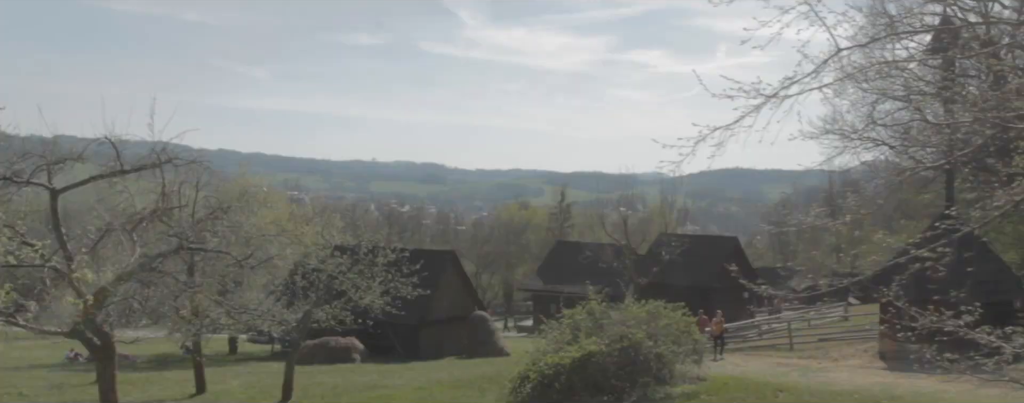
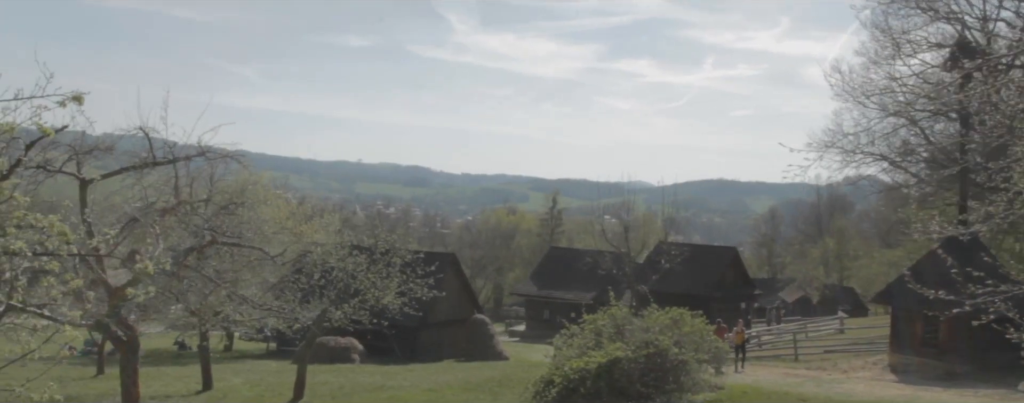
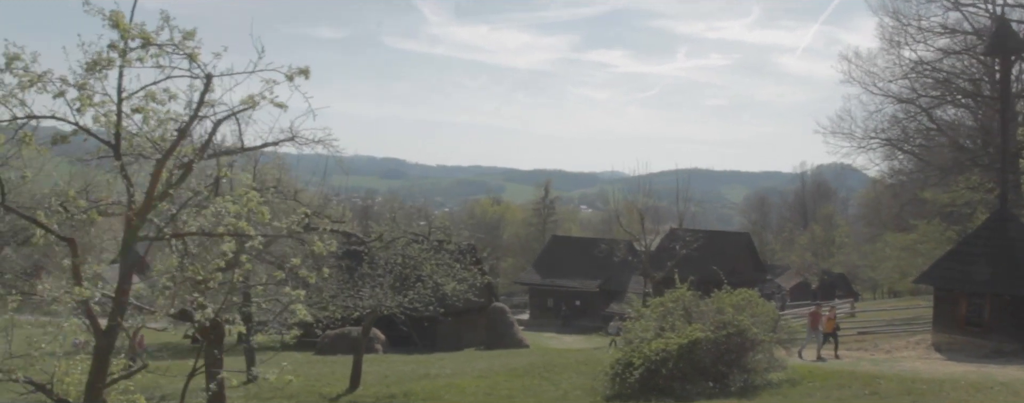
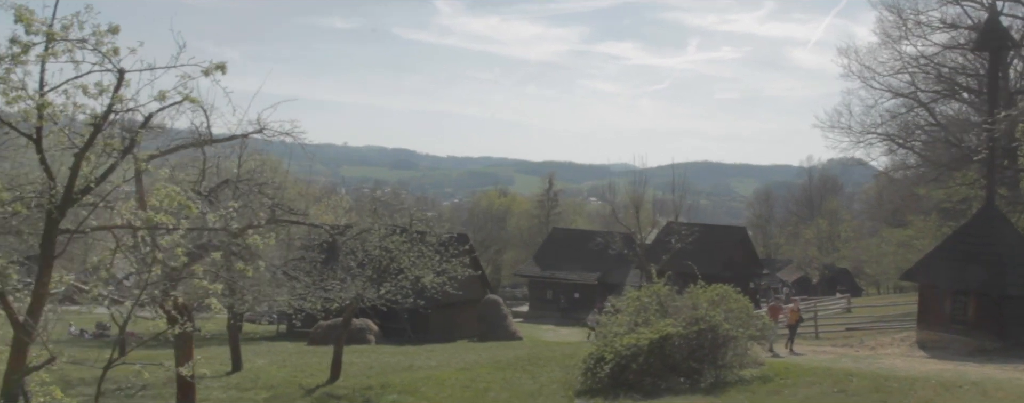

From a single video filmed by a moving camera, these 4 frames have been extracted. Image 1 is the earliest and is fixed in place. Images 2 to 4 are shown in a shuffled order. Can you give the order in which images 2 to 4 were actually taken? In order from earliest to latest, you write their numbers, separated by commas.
2, 4, 3
